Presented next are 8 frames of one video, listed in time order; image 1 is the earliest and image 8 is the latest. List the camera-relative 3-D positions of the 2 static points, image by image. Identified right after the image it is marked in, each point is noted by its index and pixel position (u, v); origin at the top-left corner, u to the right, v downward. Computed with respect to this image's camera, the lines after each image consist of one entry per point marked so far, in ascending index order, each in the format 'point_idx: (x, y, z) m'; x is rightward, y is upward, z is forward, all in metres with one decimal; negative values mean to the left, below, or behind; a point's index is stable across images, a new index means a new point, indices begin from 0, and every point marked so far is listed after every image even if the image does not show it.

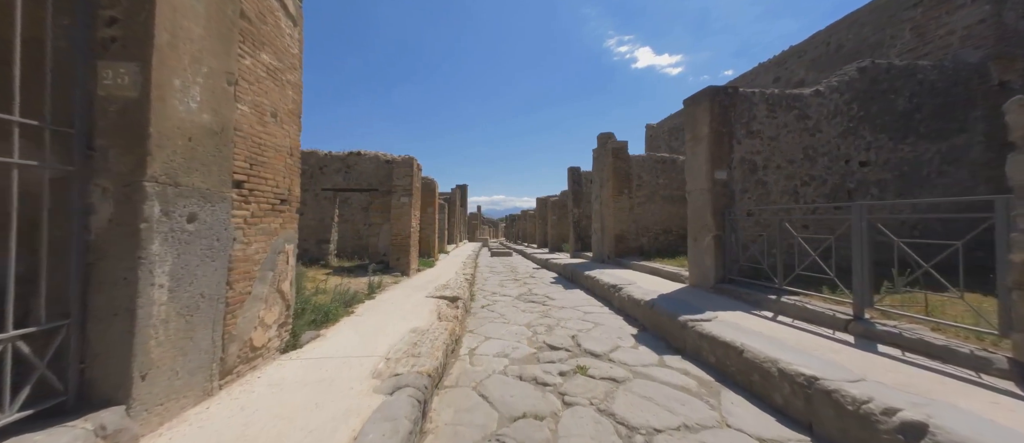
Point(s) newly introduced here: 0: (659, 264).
0: (+3.1, -0.9, +7.1) m
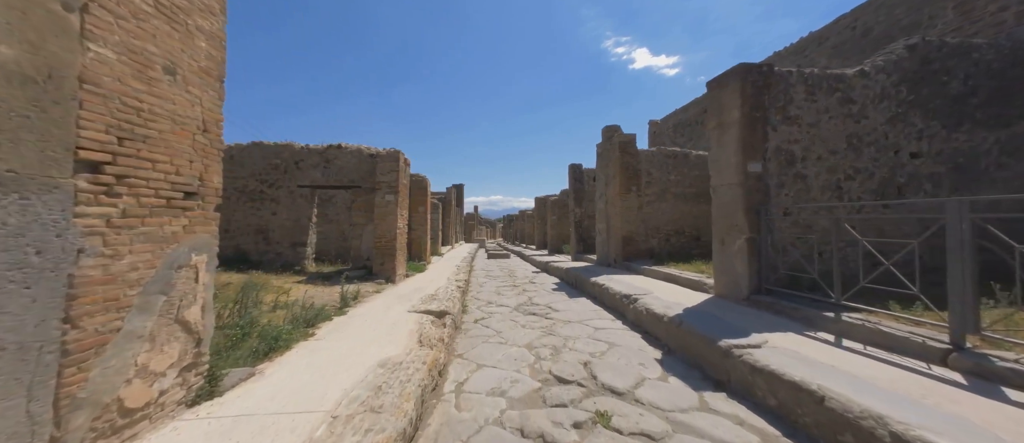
0: (+3.0, -0.9, +6.4) m
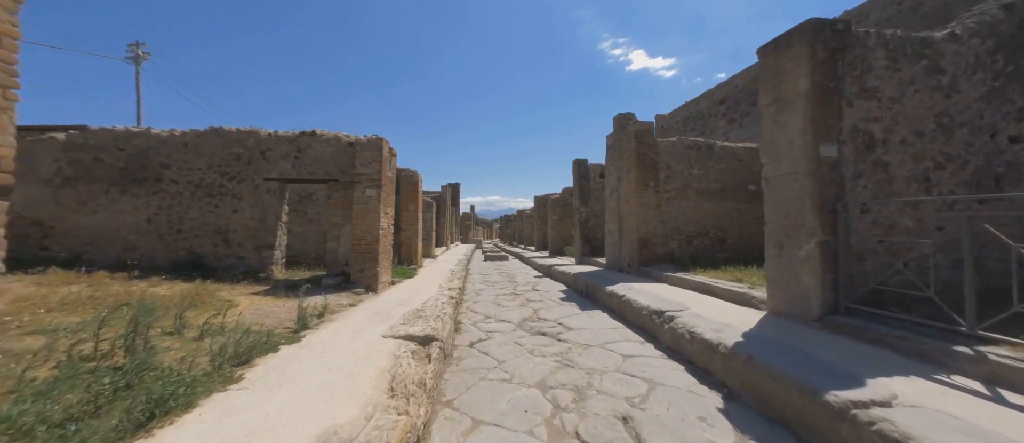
0: (+3.1, -0.9, +5.4) m
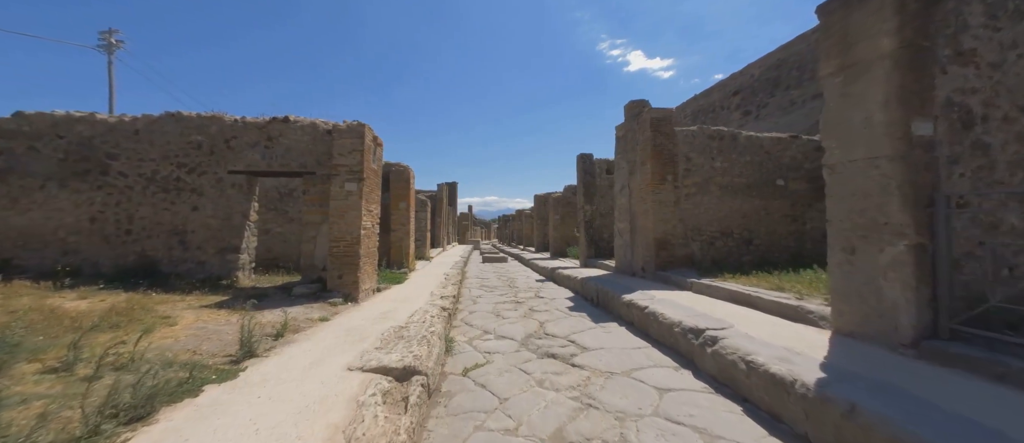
0: (+3.1, -0.9, +4.7) m
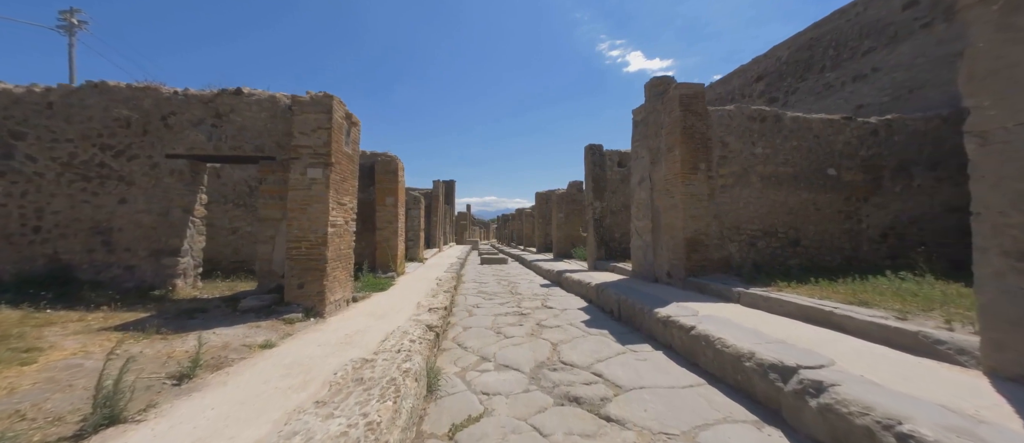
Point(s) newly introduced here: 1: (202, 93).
0: (+3.1, -0.8, +3.7) m
1: (-4.0, +1.6, +4.4) m
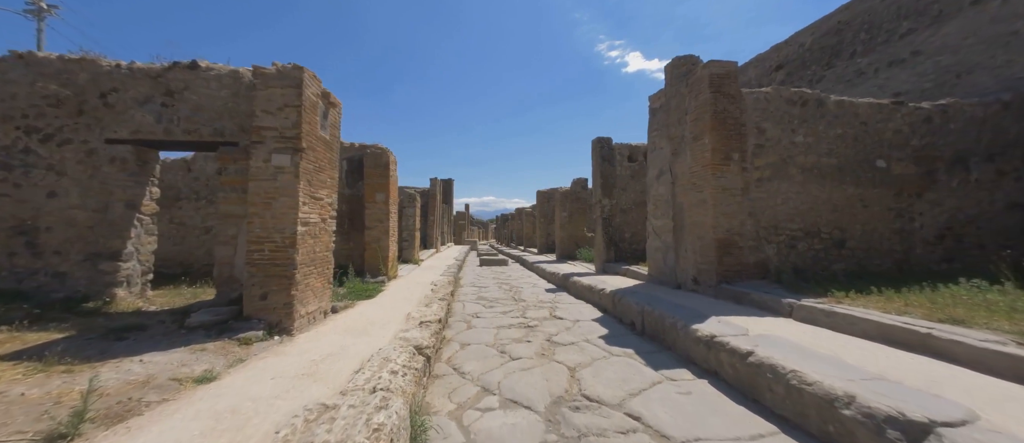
0: (+3.2, -0.8, +3.1) m
1: (-3.9, +1.7, +3.7) m
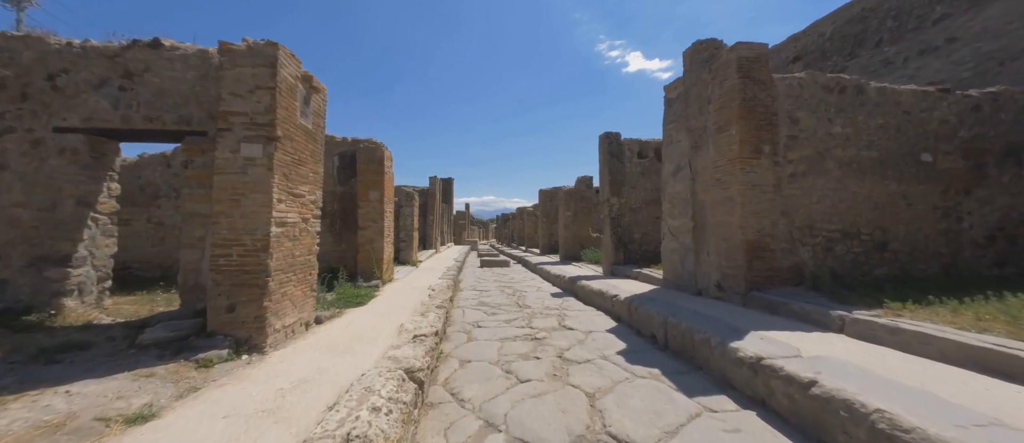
0: (+3.3, -0.8, +2.6) m
1: (-3.9, +1.7, +3.3) m
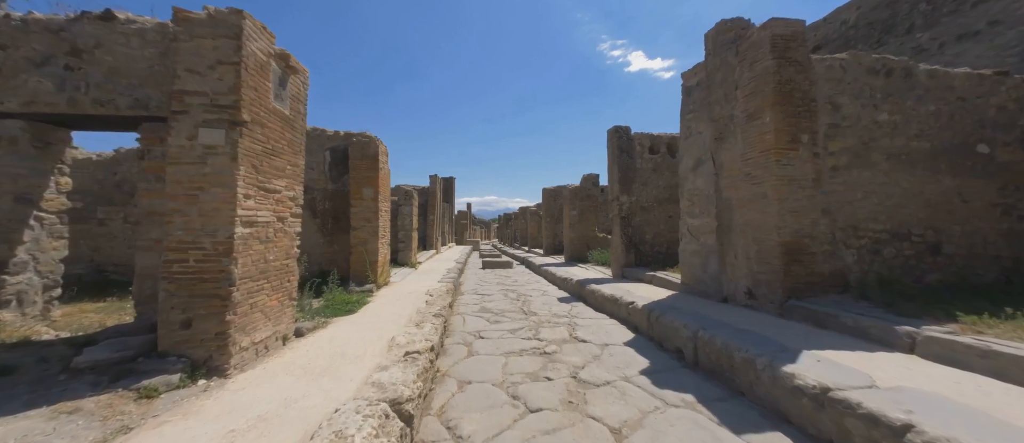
0: (+3.3, -0.8, +2.1) m
1: (-3.8, +1.7, +2.8) m
